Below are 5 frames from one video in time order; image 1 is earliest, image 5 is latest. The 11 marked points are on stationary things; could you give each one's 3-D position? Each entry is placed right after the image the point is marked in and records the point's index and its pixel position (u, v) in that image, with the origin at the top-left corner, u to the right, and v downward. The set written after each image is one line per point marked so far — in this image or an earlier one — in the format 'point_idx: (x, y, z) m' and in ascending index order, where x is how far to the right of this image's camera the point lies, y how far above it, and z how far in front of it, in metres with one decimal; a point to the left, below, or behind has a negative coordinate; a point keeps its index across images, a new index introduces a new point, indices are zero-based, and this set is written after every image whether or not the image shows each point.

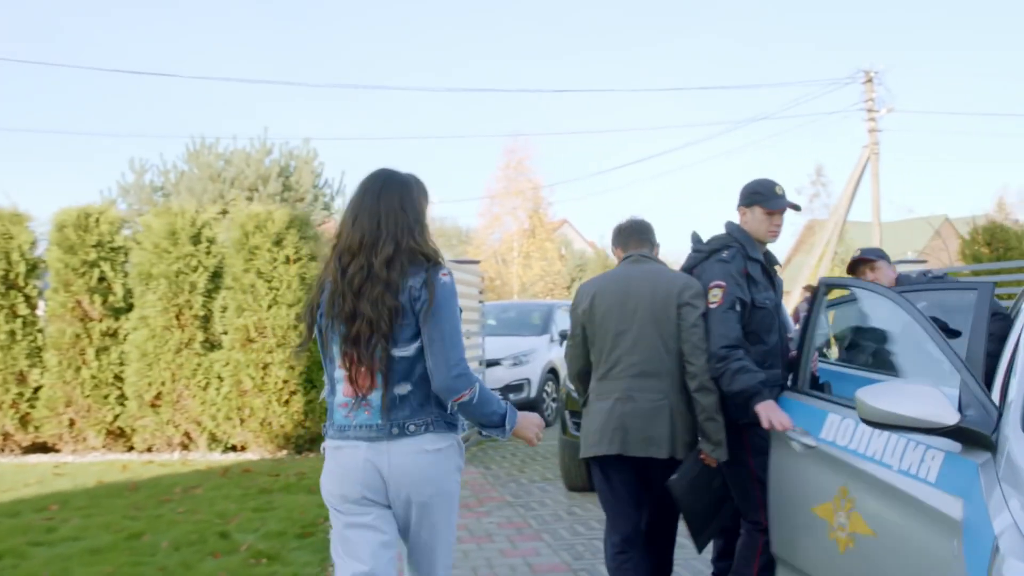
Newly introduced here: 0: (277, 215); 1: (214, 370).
0: (-2.5, +0.8, +10.5) m
1: (-3.1, -0.9, +10.4) m
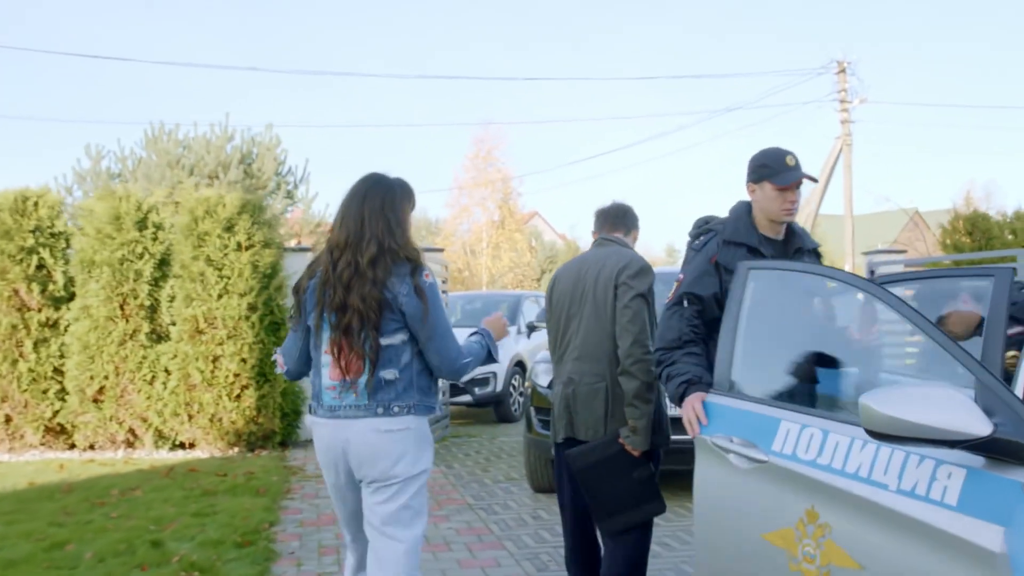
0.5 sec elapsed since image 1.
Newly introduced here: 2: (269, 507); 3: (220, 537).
0: (-2.8, +0.9, +9.9) m
1: (-3.5, -0.7, +9.8) m
2: (-1.7, -1.5, +6.8) m
3: (-1.7, -1.5, +5.8) m
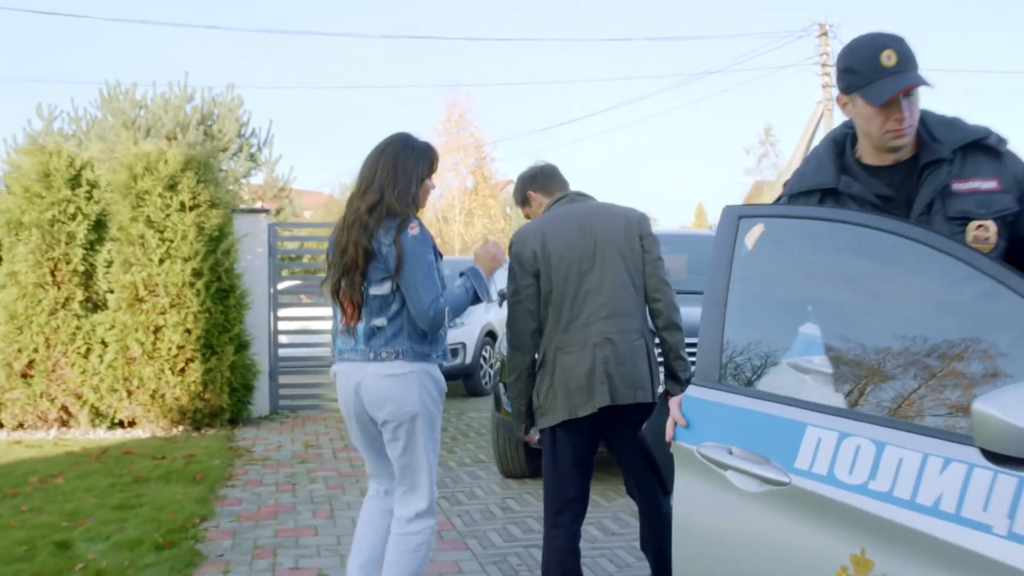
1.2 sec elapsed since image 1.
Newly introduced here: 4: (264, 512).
0: (-3.1, +1.2, +9.0) m
1: (-3.8, -0.4, +9.0) m
2: (-1.9, -1.3, +6.0) m
3: (-1.9, -1.3, +5.0) m
4: (-1.5, -1.3, +5.8) m
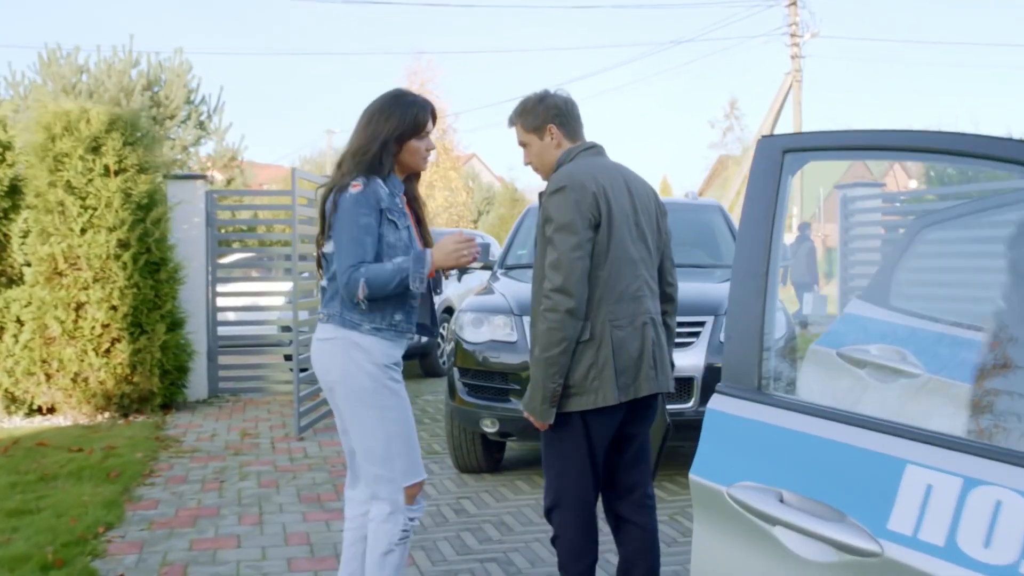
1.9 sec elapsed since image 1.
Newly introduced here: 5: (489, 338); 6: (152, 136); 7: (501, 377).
0: (-3.5, +1.5, +8.1) m
1: (-4.1, -0.2, +8.1) m
2: (-2.1, -1.1, +5.2) m
3: (-2.1, -1.1, +4.3) m
4: (-1.7, -1.2, +5.0) m
5: (-0.1, -0.3, +5.4) m
6: (-3.1, +1.3, +8.4) m
7: (-0.1, -0.5, +5.3) m
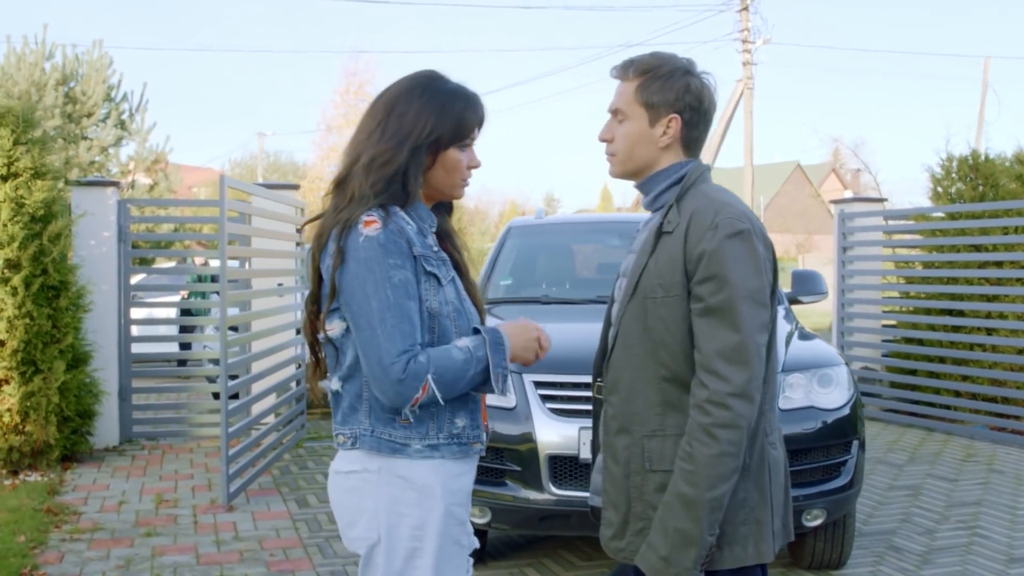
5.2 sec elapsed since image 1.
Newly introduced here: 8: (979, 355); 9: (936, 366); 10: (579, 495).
0: (-3.7, +1.2, +6.7) m
1: (-4.3, -0.4, +6.6) m
2: (-2.1, -1.3, +3.9) m
3: (-2.0, -1.3, +2.9) m
4: (-1.7, -1.4, +3.7) m
5: (-0.1, -0.5, +4.2) m
6: (-3.3, +1.1, +7.0) m
7: (-0.1, -0.7, +4.1) m
8: (+4.1, -0.6, +8.6) m
9: (+3.9, -0.7, +9.0) m
10: (+0.3, -0.8, +4.0) m
